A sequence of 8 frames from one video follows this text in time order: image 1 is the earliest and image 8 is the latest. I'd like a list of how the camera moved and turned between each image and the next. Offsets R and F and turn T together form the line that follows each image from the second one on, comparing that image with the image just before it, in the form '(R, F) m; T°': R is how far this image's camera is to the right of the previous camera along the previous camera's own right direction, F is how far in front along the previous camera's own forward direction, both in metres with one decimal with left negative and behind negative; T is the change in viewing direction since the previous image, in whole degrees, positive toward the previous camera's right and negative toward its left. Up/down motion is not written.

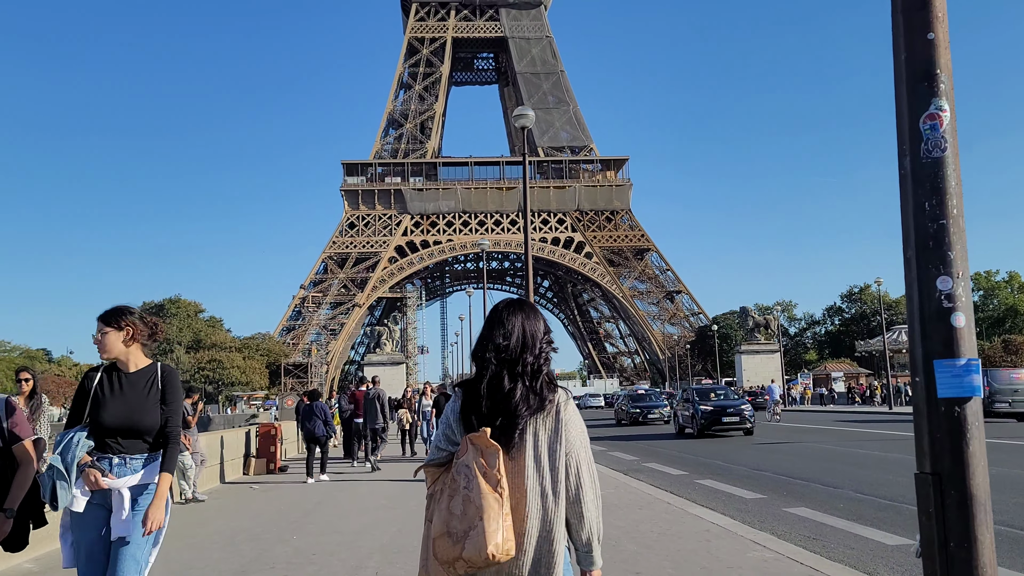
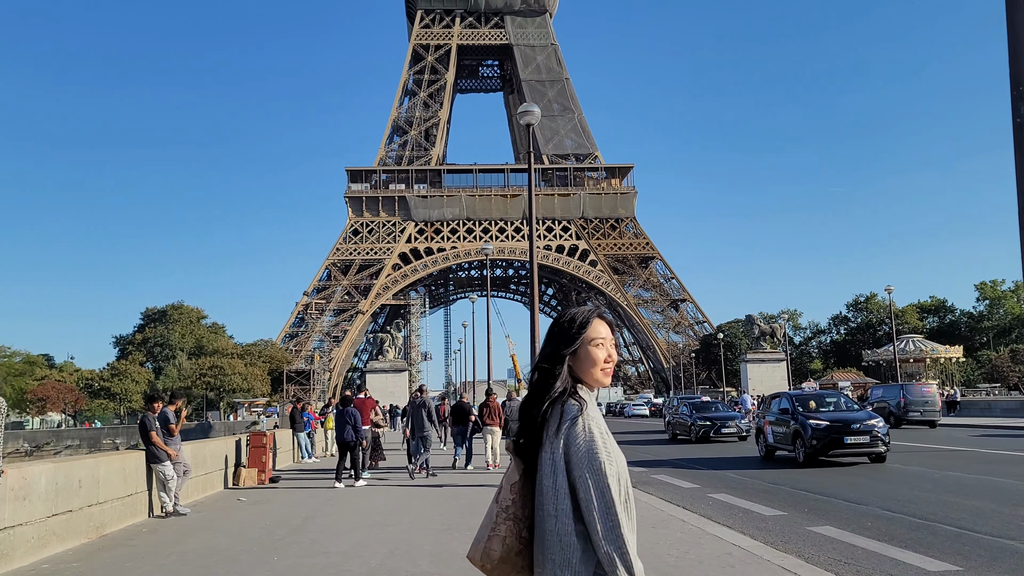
(0.0, +0.7) m; 0°
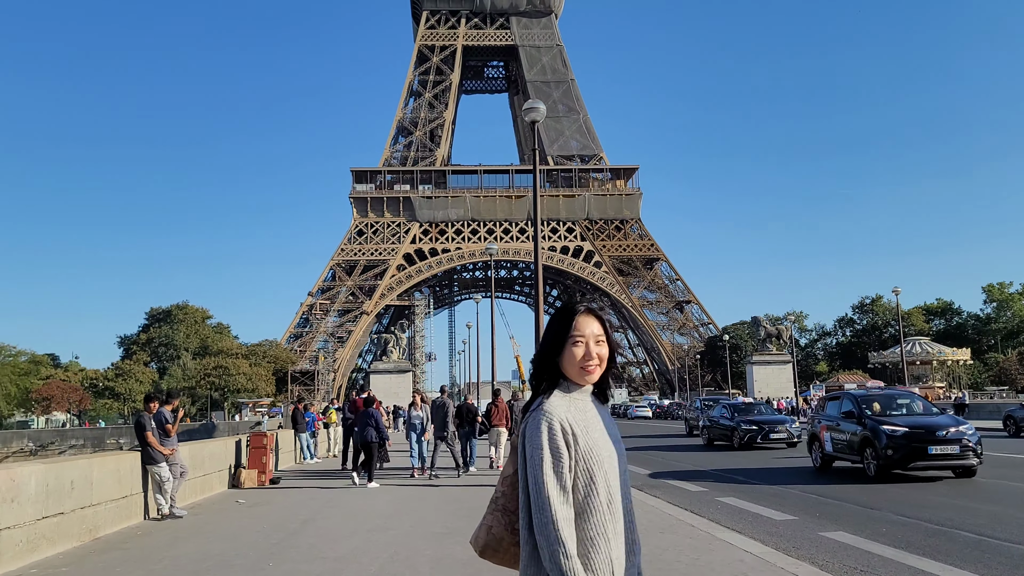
(0.0, +0.2) m; 0°
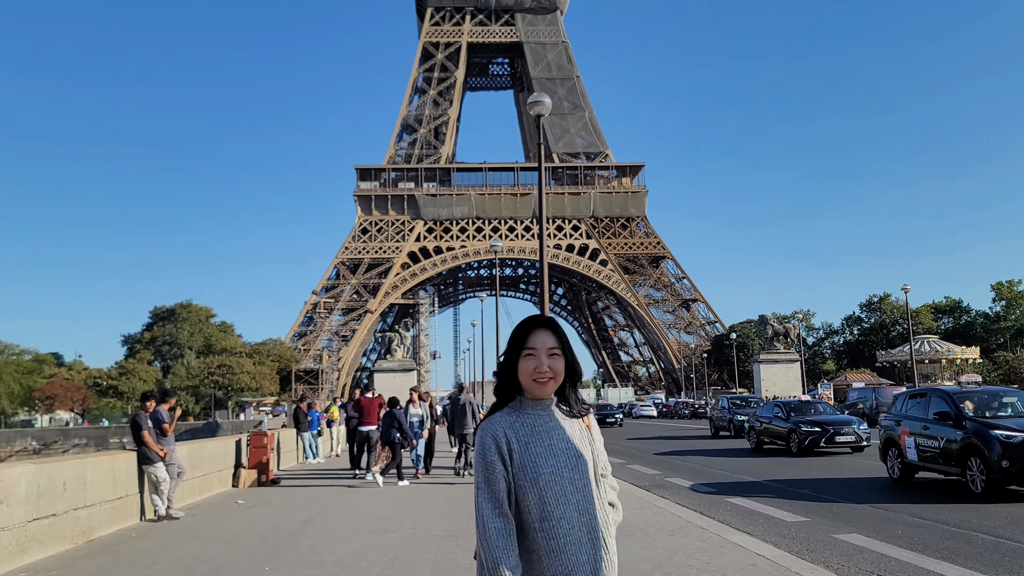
(0.0, +0.2) m; 0°
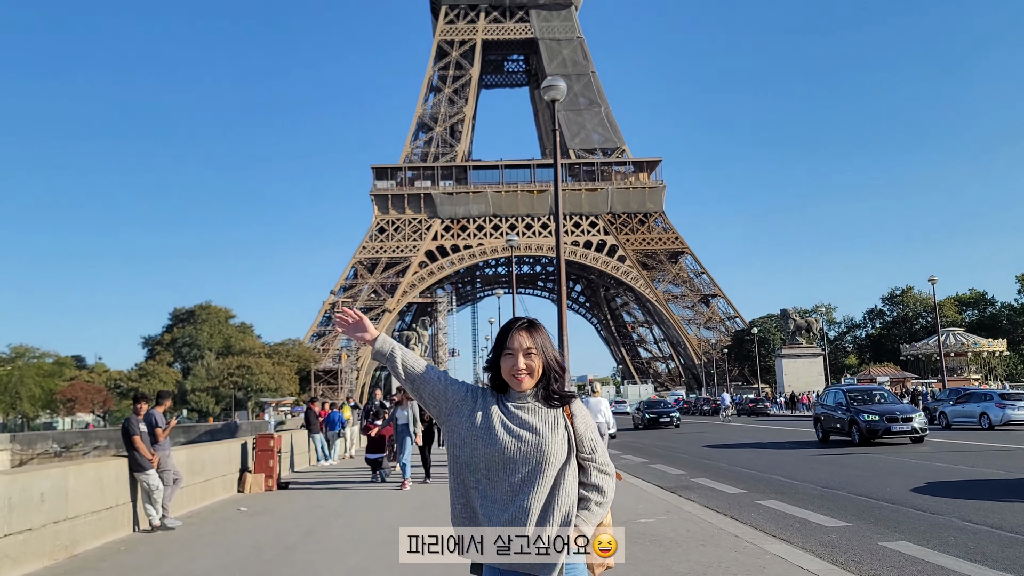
(0.0, +0.6) m; -1°
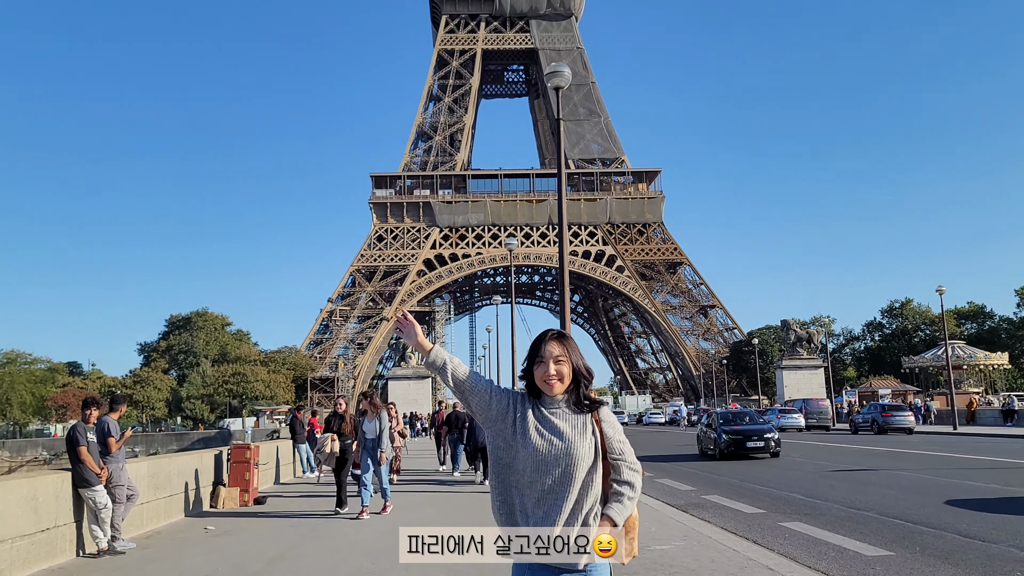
(0.0, +1.0) m; 0°
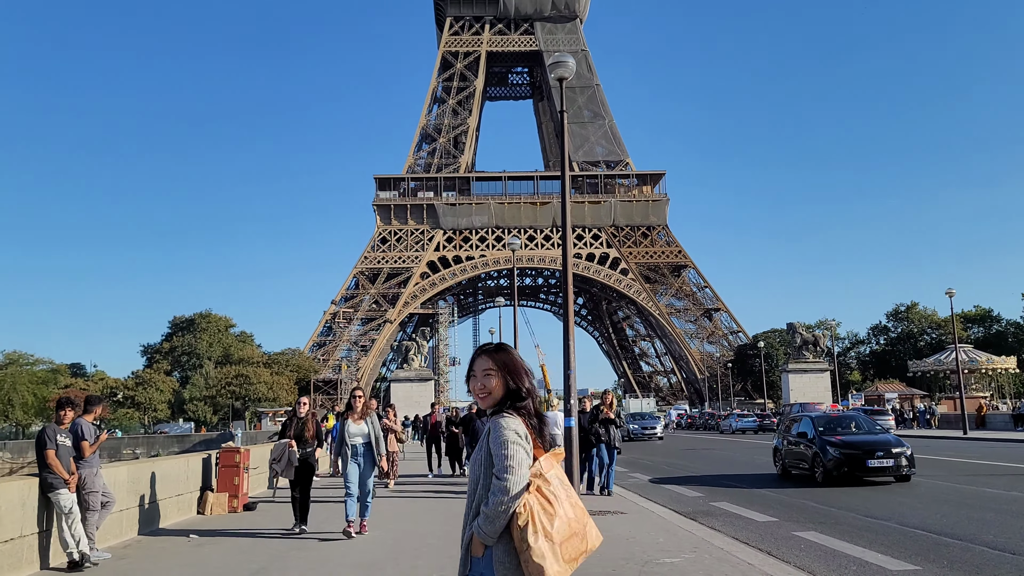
(0.0, +0.5) m; 0°
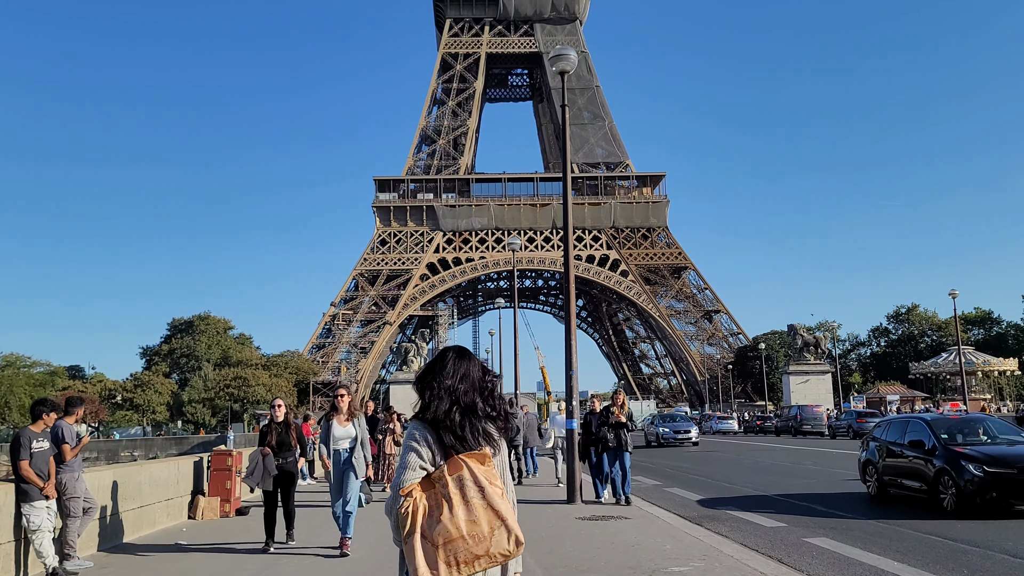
(0.0, +0.3) m; 0°
